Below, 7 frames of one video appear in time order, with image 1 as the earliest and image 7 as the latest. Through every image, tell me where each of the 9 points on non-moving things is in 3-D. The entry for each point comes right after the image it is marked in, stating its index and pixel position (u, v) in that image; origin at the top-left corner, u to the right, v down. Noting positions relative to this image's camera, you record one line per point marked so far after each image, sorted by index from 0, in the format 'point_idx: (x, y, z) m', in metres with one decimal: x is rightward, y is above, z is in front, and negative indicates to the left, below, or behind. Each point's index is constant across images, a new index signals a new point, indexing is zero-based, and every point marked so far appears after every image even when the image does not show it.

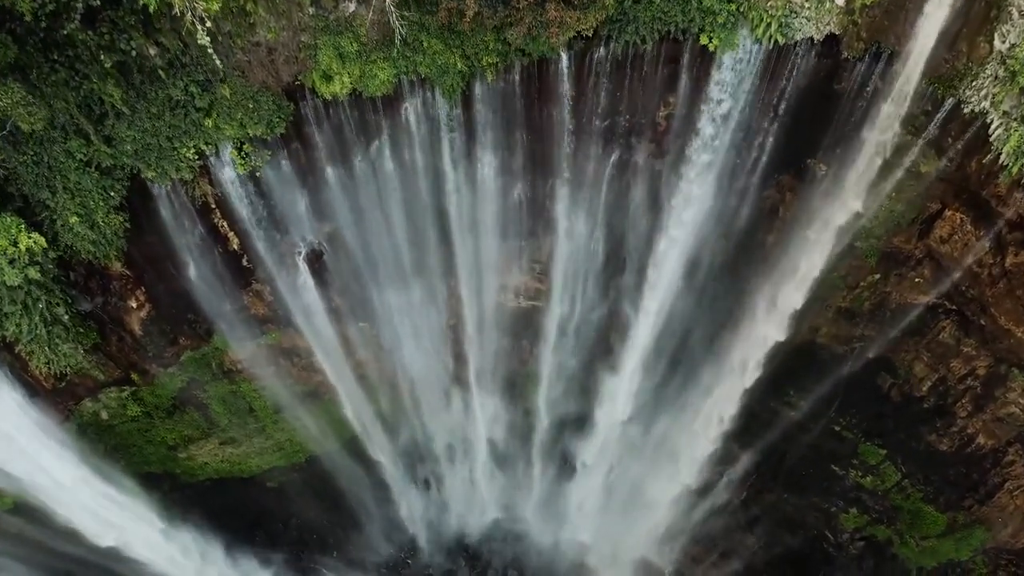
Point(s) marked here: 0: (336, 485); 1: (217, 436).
0: (-3.4, -3.8, +13.2) m
1: (-5.0, -2.5, +11.6) m
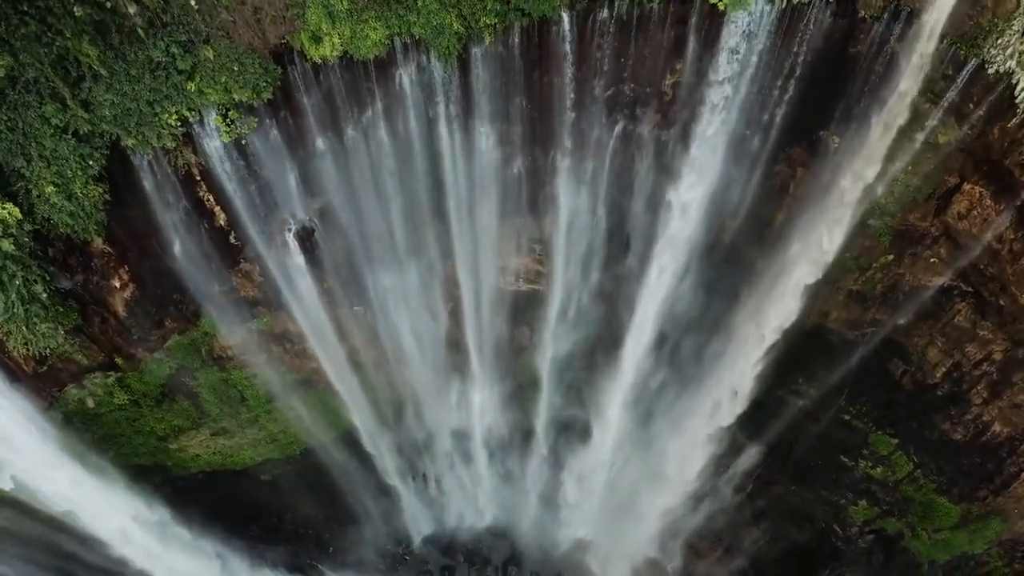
0: (-3.4, -3.5, +12.8) m
1: (-5.0, -2.3, +11.2) m
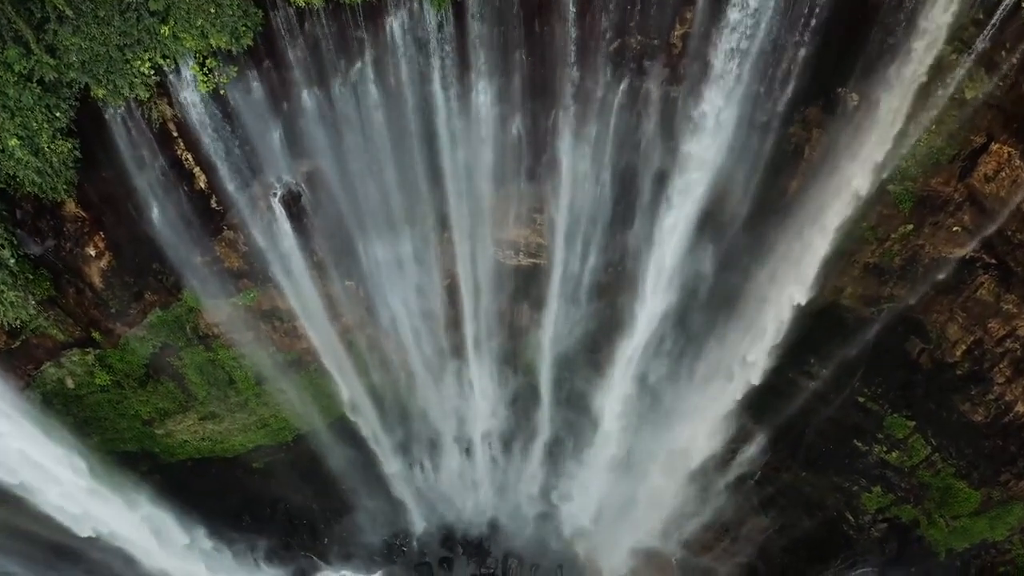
0: (-3.4, -3.2, +12.4) m
1: (-5.0, -1.9, +10.7) m
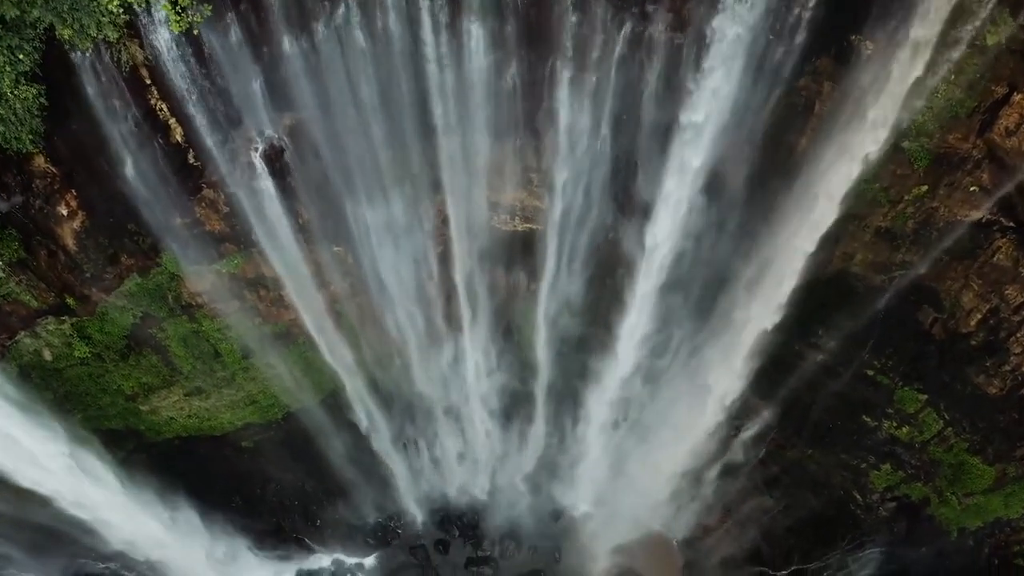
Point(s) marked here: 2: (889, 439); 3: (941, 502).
0: (-3.4, -2.7, +12.0) m
1: (-5.0, -1.5, +10.3) m
2: (+5.7, -2.3, +10.4) m
3: (+6.5, -3.3, +10.4) m
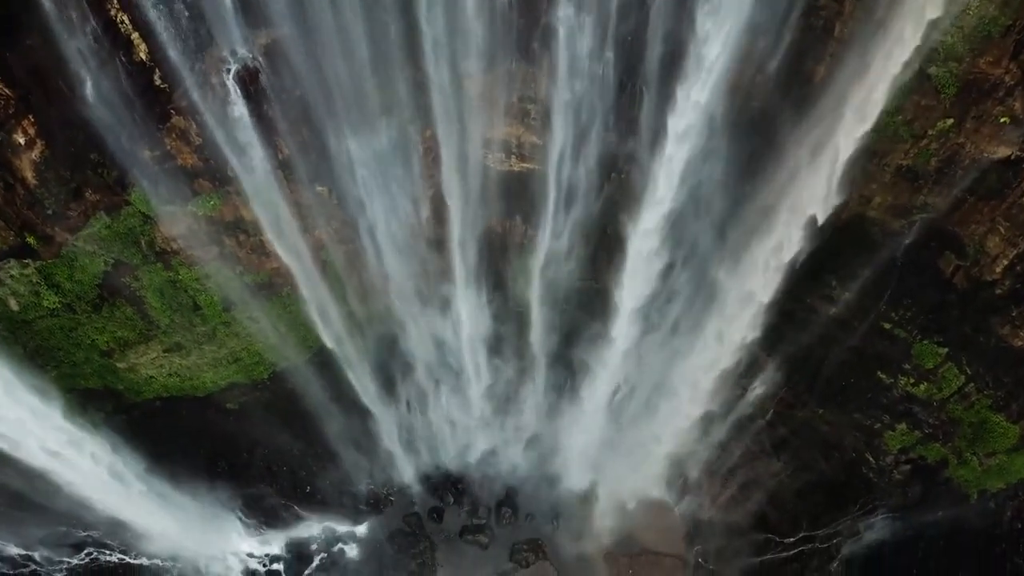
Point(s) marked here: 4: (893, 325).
0: (-3.5, -1.9, +11.4) m
1: (-5.1, -0.7, +9.8) m
2: (+5.7, -1.5, +9.8) m
3: (+6.5, -2.5, +9.9) m
4: (+5.3, -0.5, +9.5) m
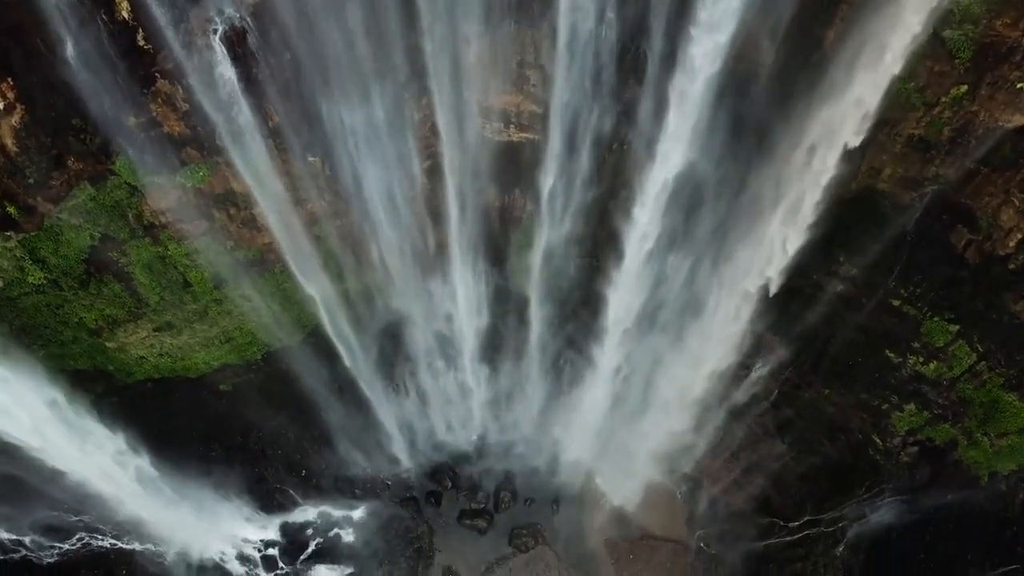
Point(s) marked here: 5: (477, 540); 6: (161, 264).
0: (-3.5, -1.6, +11.2) m
1: (-5.1, -0.4, +9.5) m
2: (+5.7, -1.2, +9.6) m
3: (+6.5, -2.2, +9.6) m
4: (+5.3, -0.2, +9.2) m
5: (-0.6, -4.2, +11.4) m
6: (-4.7, +0.3, +9.1) m
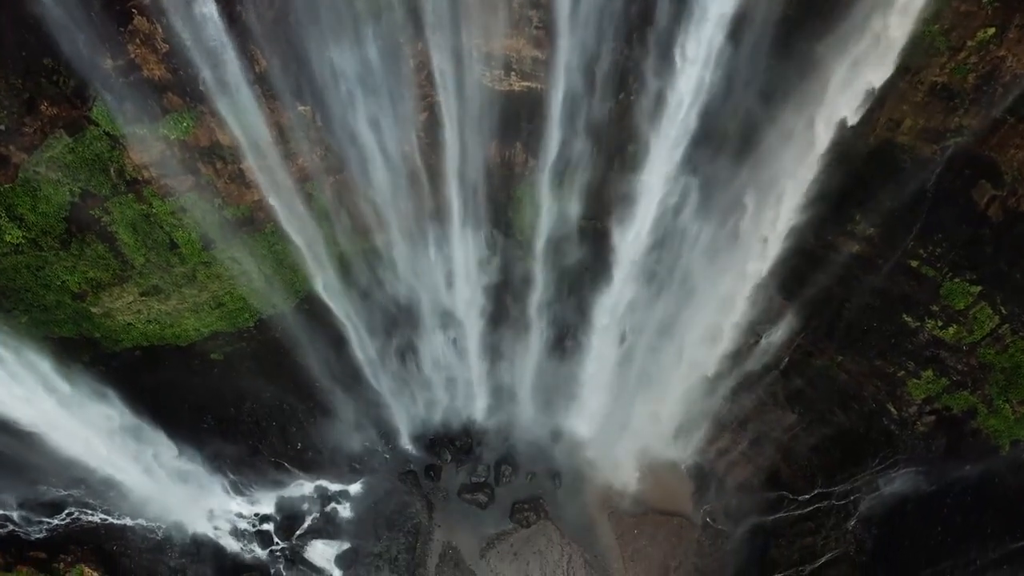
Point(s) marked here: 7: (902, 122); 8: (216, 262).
0: (-3.5, -1.1, +10.8) m
1: (-5.1, +0.1, +9.2) m
2: (+5.7, -0.7, +9.2) m
3: (+6.5, -1.7, +9.3) m
4: (+5.3, +0.3, +8.8) m
5: (-0.6, -3.7, +11.1) m
6: (-4.7, +0.8, +8.7) m
7: (+4.6, +2.0, +7.9) m
8: (-4.0, +0.4, +9.3) m
